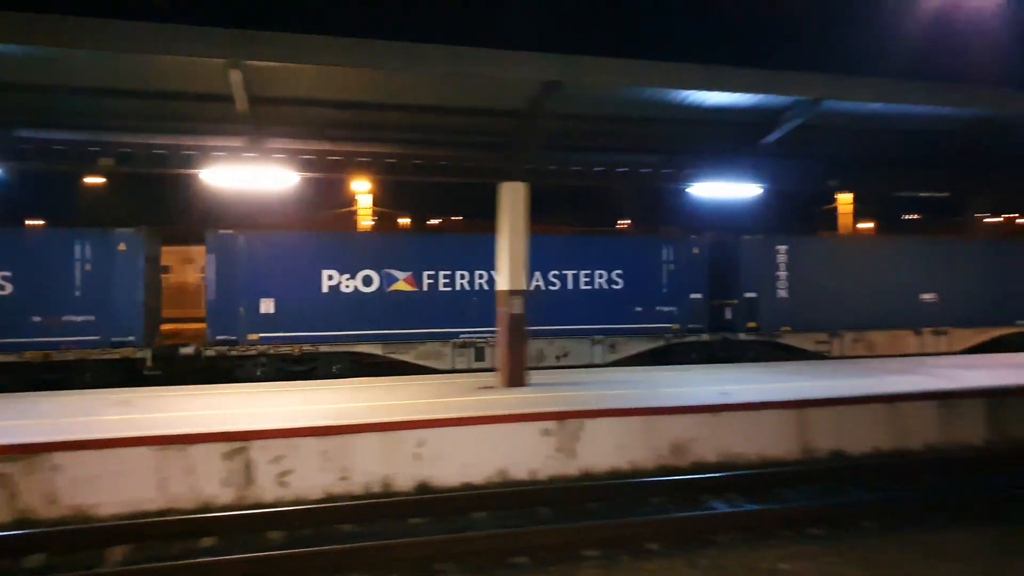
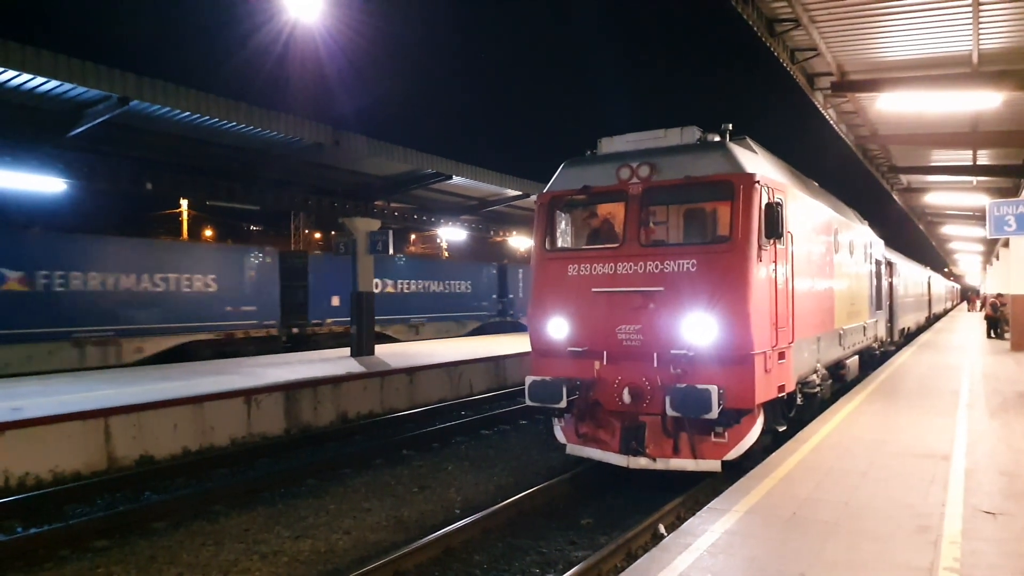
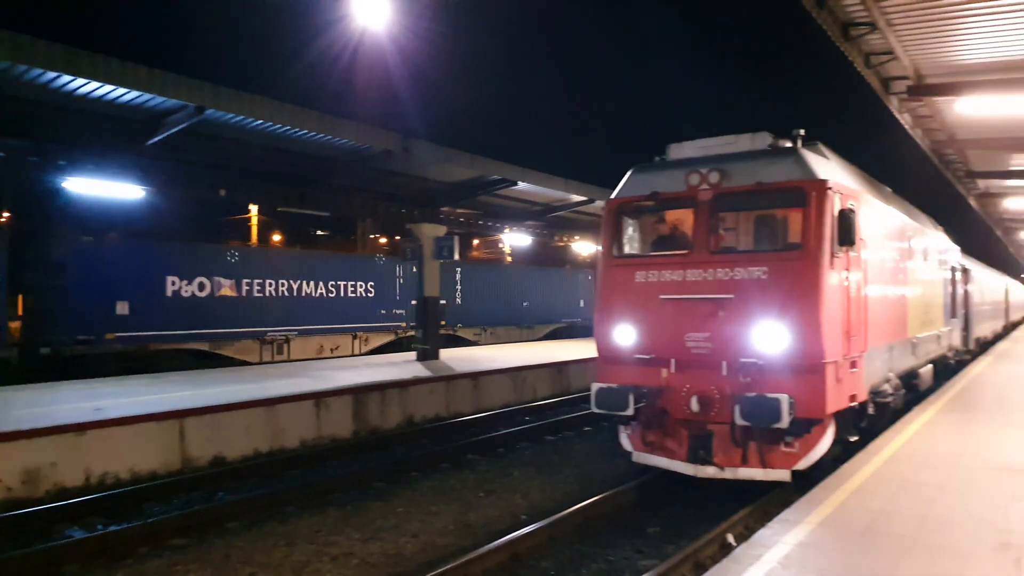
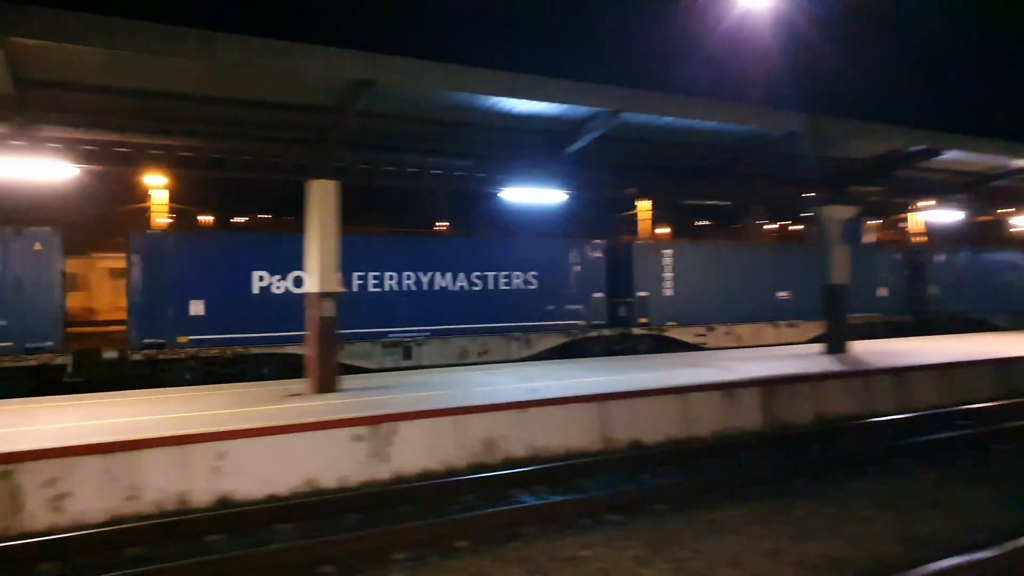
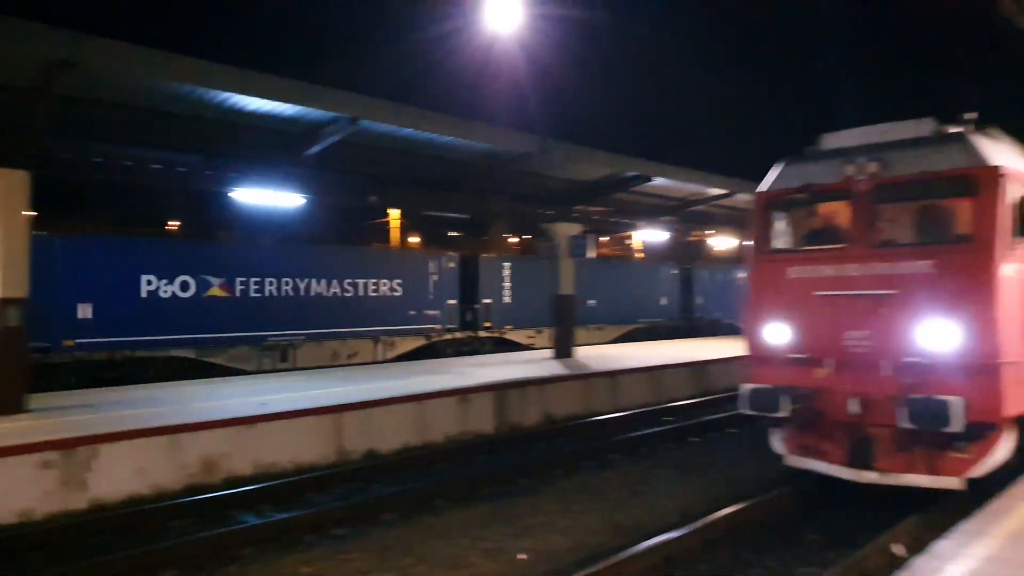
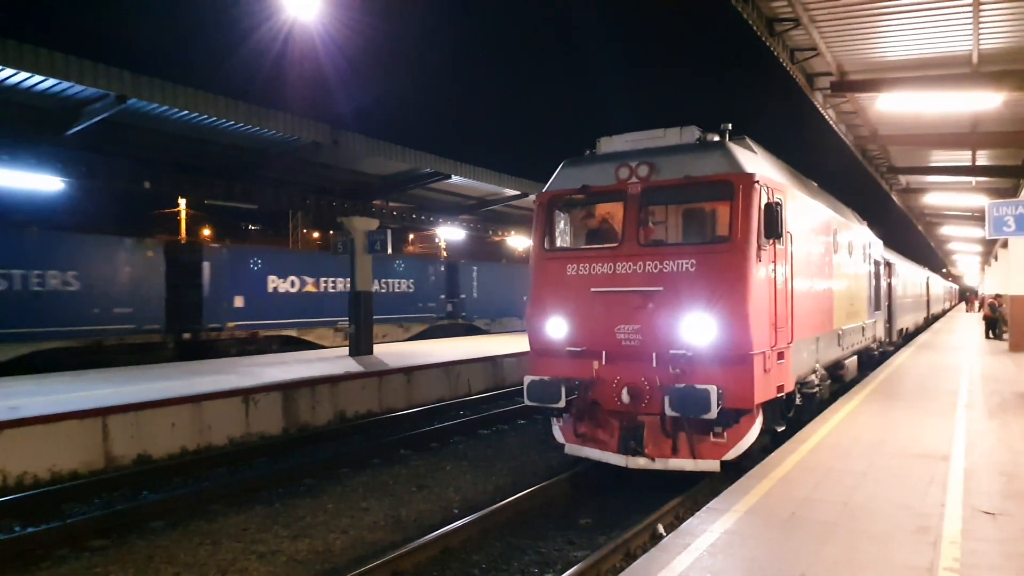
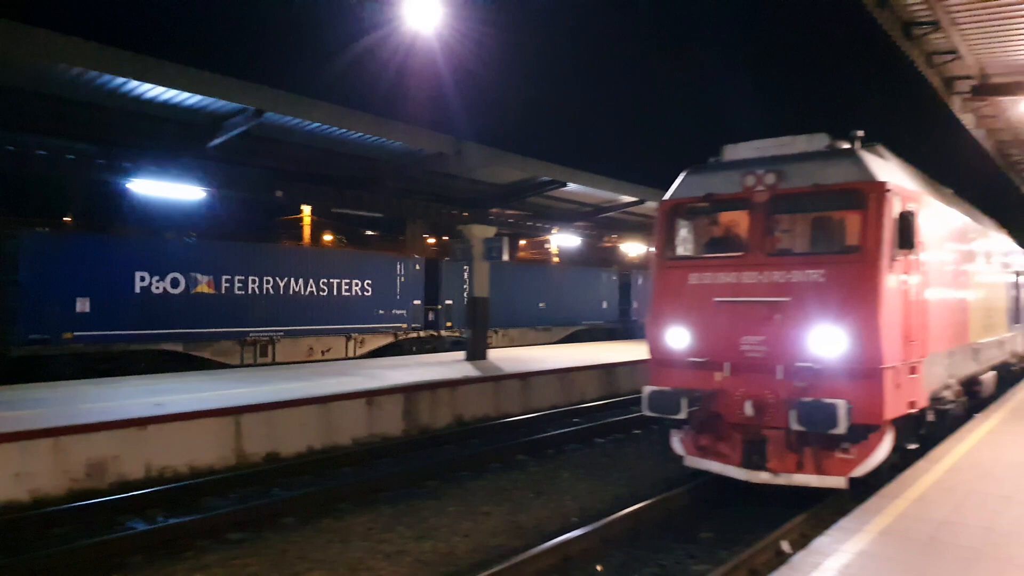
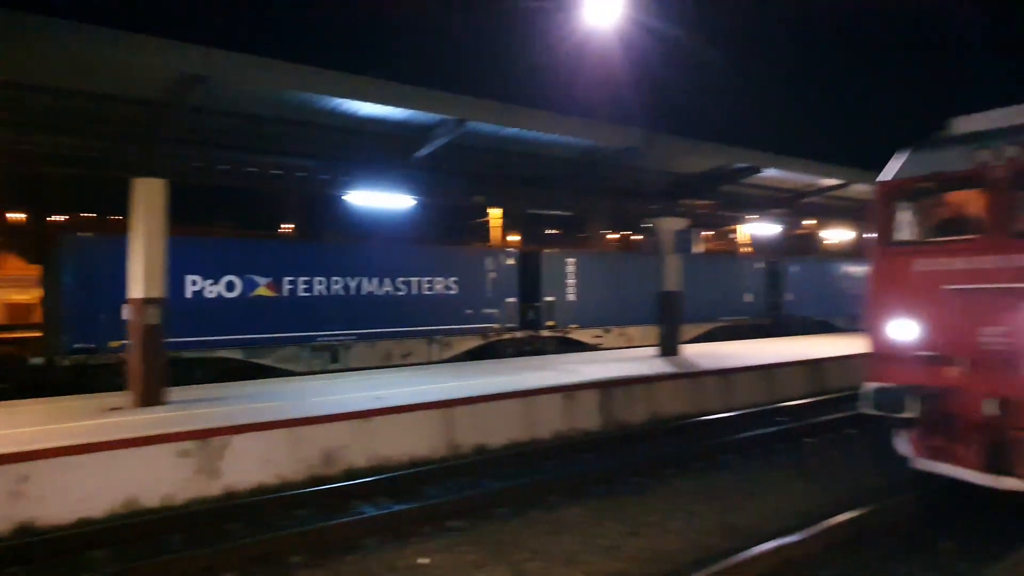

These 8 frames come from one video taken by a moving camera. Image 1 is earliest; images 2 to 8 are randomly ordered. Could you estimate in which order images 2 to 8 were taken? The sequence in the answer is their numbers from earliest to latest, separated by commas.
4, 8, 5, 7, 3, 6, 2
